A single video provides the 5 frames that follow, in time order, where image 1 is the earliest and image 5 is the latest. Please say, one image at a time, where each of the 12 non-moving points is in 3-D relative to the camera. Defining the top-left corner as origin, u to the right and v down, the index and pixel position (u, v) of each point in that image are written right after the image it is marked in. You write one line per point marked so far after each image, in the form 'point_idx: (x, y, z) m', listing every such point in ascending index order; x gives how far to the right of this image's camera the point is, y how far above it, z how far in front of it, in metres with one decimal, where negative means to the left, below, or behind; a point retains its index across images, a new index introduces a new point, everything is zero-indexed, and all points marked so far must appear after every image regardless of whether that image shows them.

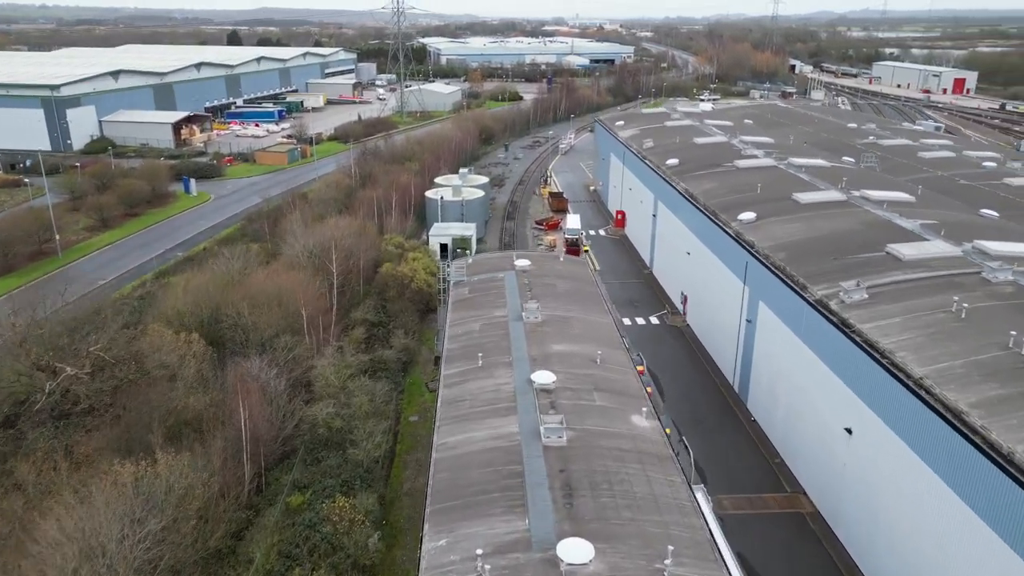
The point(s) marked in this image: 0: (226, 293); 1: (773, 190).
0: (-6.3, -0.1, +15.8) m
1: (+6.2, +2.3, +17.2) m
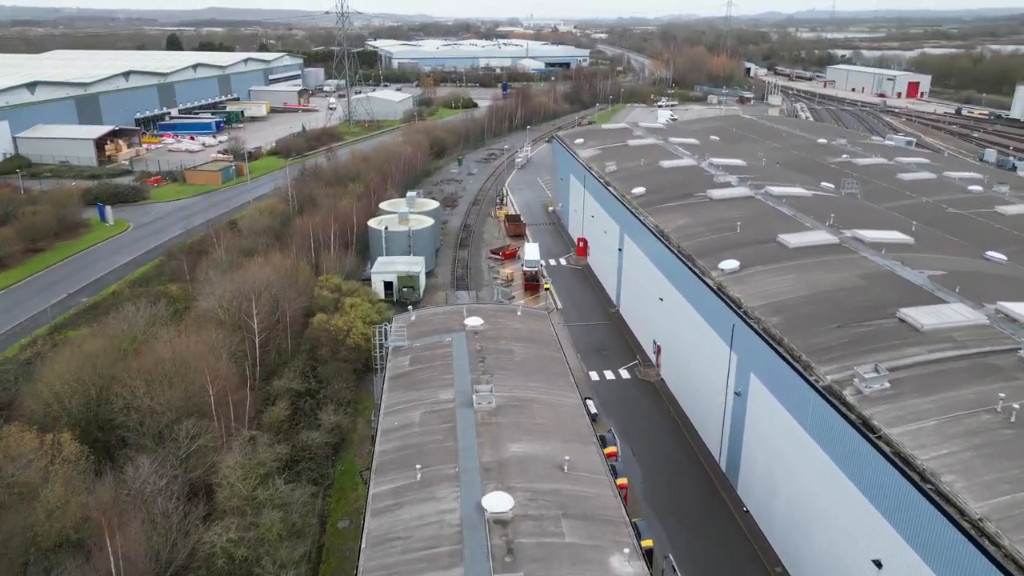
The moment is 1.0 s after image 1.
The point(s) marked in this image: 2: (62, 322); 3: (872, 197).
0: (-7.2, -1.4, +13.2) m
1: (+5.1, +1.2, +15.3) m
2: (-11.3, -0.9, +18.2) m
3: (+9.8, +2.5, +19.9) m
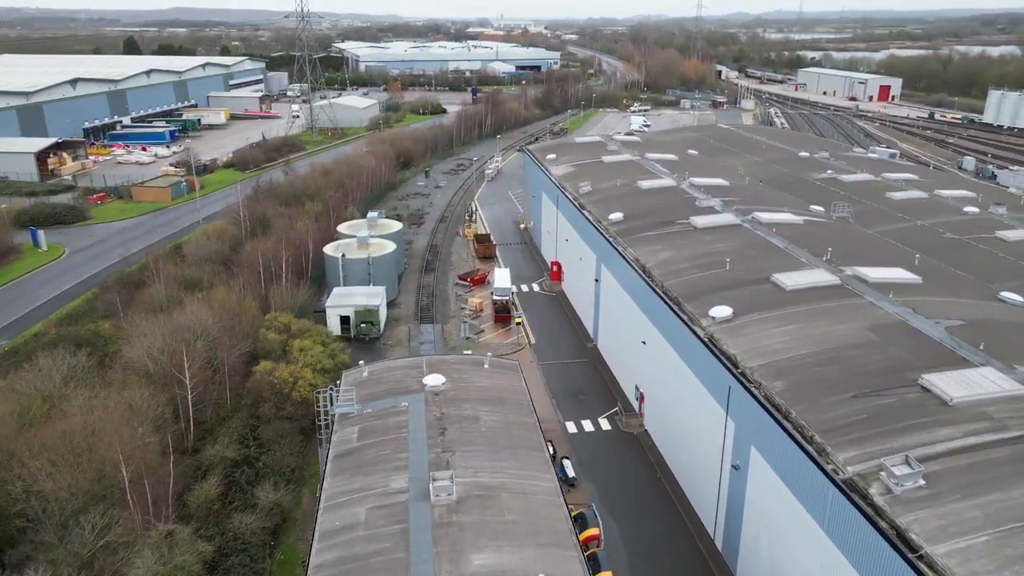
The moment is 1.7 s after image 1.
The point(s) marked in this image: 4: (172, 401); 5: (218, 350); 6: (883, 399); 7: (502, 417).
0: (-7.7, -2.4, +11.3) m
1: (+4.5, +0.4, +13.8) m
2: (-12.0, -1.9, +16.1) m
3: (+9.0, +1.7, +18.6) m
4: (-6.6, -2.2, +14.0) m
5: (-6.1, -1.3, +15.0) m
6: (+4.7, -1.4, +9.1) m
7: (-0.1, -2.0, +11.3) m
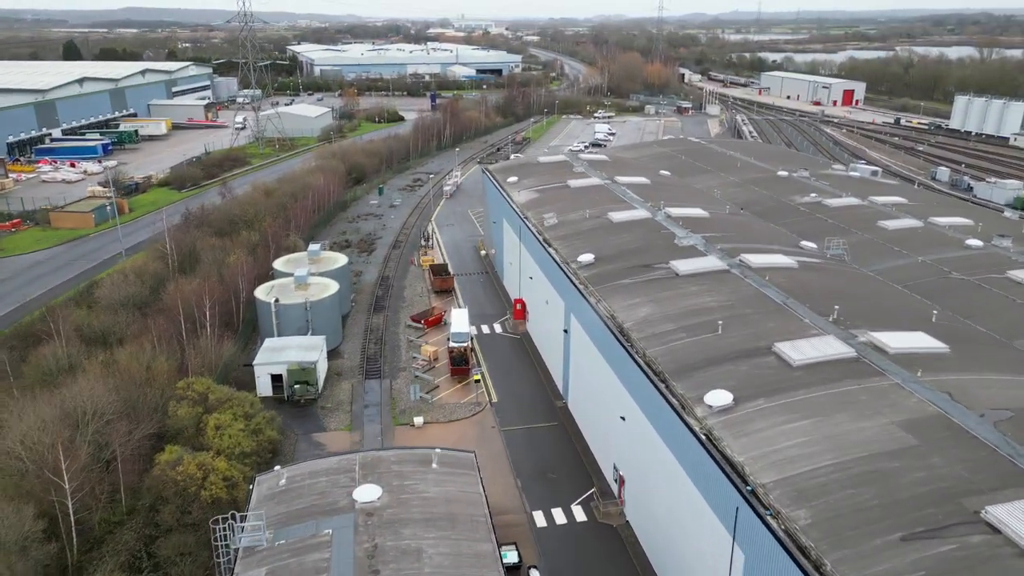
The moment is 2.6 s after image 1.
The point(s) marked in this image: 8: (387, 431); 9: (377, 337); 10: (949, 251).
0: (-8.3, -3.7, +8.6) m
1: (+3.7, -0.7, +11.7) m
2: (-12.9, -3.3, +13.2) m
3: (+8.0, +0.7, +16.7) m
4: (-7.3, -3.5, +11.3) m
5: (-6.9, -2.6, +12.4) m
6: (+4.2, -2.5, +7.0) m
7: (-0.7, -3.2, +8.9) m
8: (-2.6, -3.0, +15.2) m
9: (-3.7, -1.3, +19.8) m
10: (+10.3, +0.9, +17.1) m
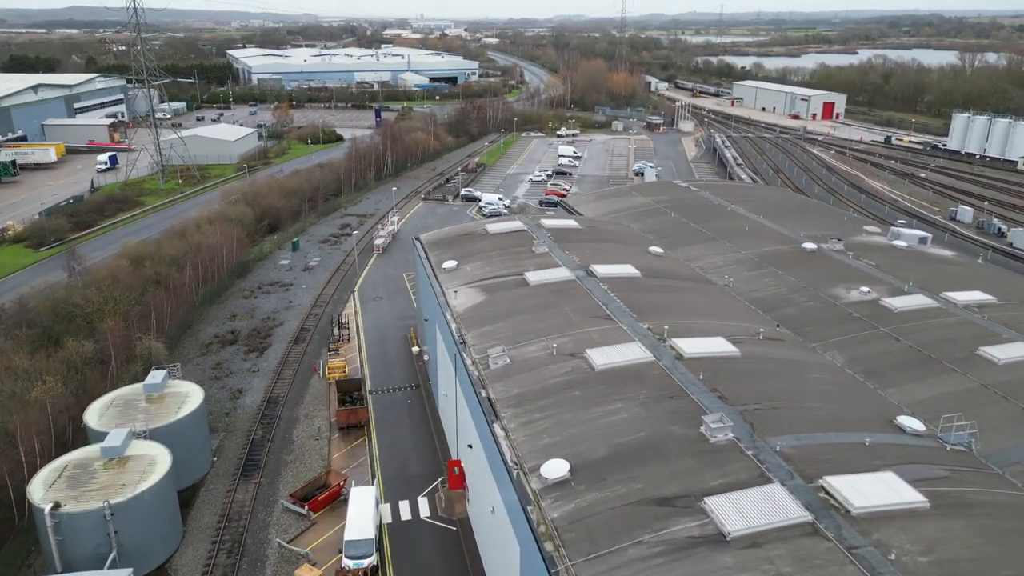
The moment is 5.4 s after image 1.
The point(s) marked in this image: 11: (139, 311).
0: (-9.0, -6.9, +1.5) m
1: (+2.9, -3.7, +5.2) m
2: (-13.7, -6.5, +5.9) m
3: (+6.8, -2.2, +10.3) m
4: (-8.1, -6.6, +4.3) m
5: (-7.7, -5.7, +5.4) m
6: (+3.6, -5.5, +0.5) m
7: (-1.4, -6.2, +2.2) m
8: (-3.6, -6.1, +8.4) m
9: (-5.0, -4.4, +12.9) m
10: (+9.2, -2.0, +10.9) m
11: (-10.4, -0.6, +20.0) m
